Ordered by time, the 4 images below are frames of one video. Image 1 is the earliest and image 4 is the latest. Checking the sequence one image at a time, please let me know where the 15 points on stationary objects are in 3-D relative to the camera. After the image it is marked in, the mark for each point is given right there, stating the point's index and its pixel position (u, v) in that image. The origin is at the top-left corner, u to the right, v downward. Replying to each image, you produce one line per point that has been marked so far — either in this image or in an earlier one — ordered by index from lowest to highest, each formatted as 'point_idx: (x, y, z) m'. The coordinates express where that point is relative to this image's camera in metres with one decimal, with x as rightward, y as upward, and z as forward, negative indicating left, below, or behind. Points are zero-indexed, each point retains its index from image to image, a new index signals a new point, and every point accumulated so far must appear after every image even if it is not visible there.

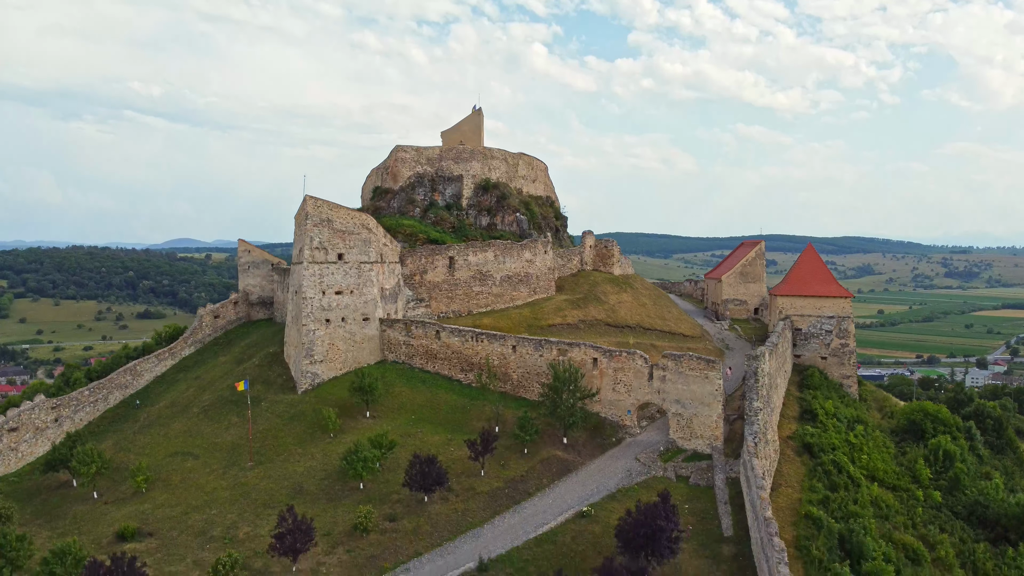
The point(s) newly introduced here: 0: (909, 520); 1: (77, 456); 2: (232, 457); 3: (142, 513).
0: (+9.0, -5.3, +19.2) m
1: (-9.5, -3.7, +18.4) m
2: (-6.5, -3.9, +19.5) m
3: (-7.6, -4.6, +17.4) m
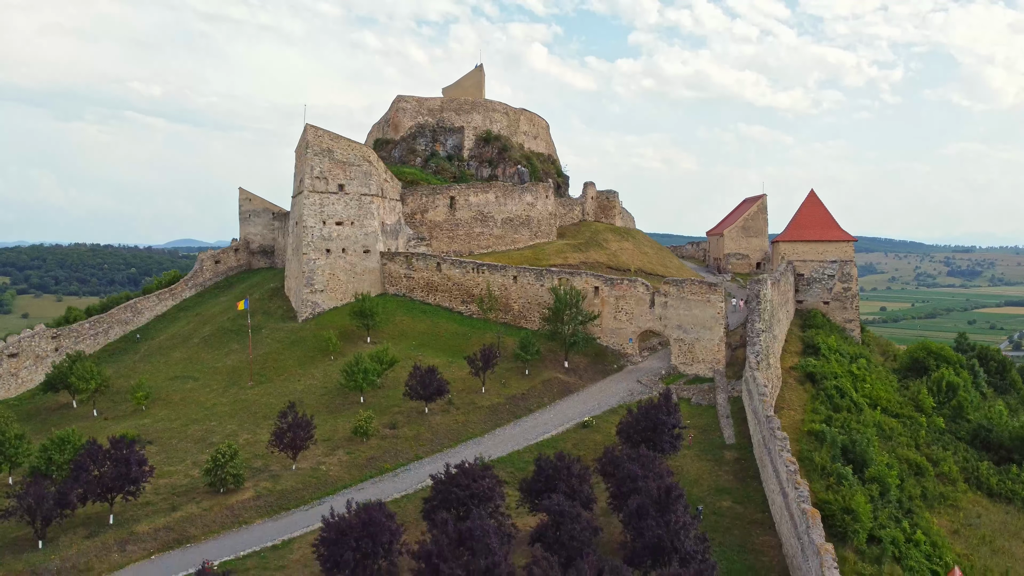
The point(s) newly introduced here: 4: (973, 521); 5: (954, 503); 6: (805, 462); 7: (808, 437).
0: (+9.1, -3.4, +19.1) m
1: (-9.5, -1.8, +18.3) m
2: (-6.4, -2.1, +19.4) m
3: (-7.6, -2.8, +17.3) m
4: (+8.9, -4.5, +16.2) m
5: (+8.8, -4.3, +16.8) m
6: (+5.7, -3.4, +16.3) m
7: (+6.2, -3.1, +17.8) m
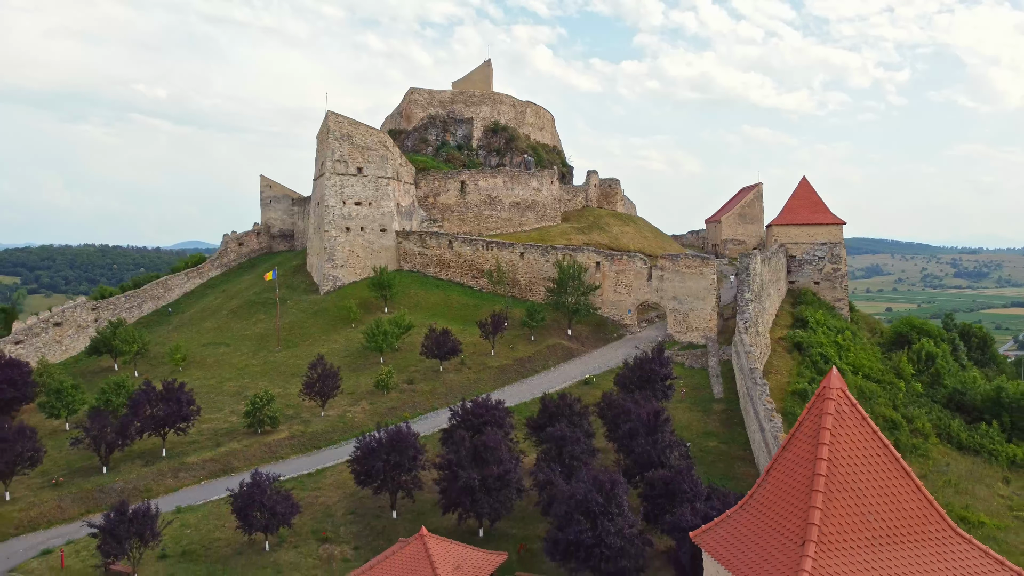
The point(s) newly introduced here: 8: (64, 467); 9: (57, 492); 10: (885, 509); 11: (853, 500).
0: (+9.3, -2.8, +20.7) m
1: (-9.3, -1.2, +20.0) m
2: (-6.3, -1.4, +21.1) m
3: (-7.4, -2.1, +19.0) m
4: (+9.0, -3.8, +17.7) m
5: (+9.0, -3.6, +18.3) m
6: (+5.8, -2.7, +17.9) m
7: (+6.4, -2.4, +19.3) m
8: (-7.4, -3.0, +13.9) m
9: (-7.0, -3.1, +13.0) m
10: (+2.2, -1.3, +5.0) m
11: (+2.0, -1.2, +5.0) m
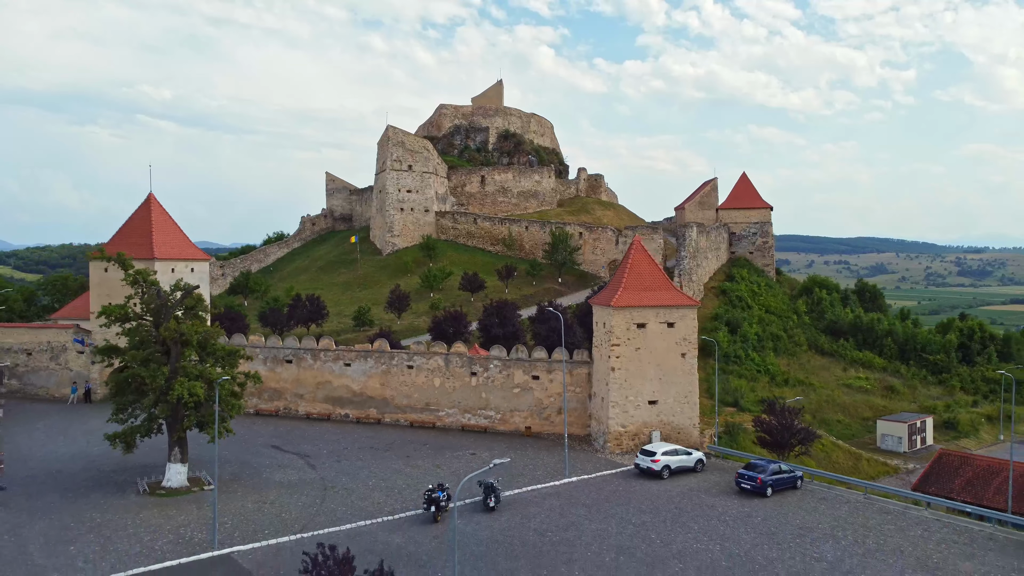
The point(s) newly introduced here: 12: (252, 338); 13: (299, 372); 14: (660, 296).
0: (+9.5, -1.3, +29.9) m
1: (-9.1, +0.3, +29.4) m
2: (-6.0, 0.0, +30.4) m
3: (-7.2, -0.7, +28.4) m
4: (+9.3, -2.4, +27.0) m
5: (+9.2, -2.2, +27.6) m
6: (+6.1, -1.2, +27.2) m
7: (+6.7, -1.0, +28.6) m
8: (-7.2, -1.6, +23.3) m
9: (-6.8, -1.7, +22.4) m
10: (+2.3, +0.1, +14.3) m
11: (+2.1, +0.2, +14.3) m
12: (-5.2, -1.0, +16.7) m
13: (-4.1, -1.6, +16.4) m
14: (+2.5, -0.1, +14.1) m
